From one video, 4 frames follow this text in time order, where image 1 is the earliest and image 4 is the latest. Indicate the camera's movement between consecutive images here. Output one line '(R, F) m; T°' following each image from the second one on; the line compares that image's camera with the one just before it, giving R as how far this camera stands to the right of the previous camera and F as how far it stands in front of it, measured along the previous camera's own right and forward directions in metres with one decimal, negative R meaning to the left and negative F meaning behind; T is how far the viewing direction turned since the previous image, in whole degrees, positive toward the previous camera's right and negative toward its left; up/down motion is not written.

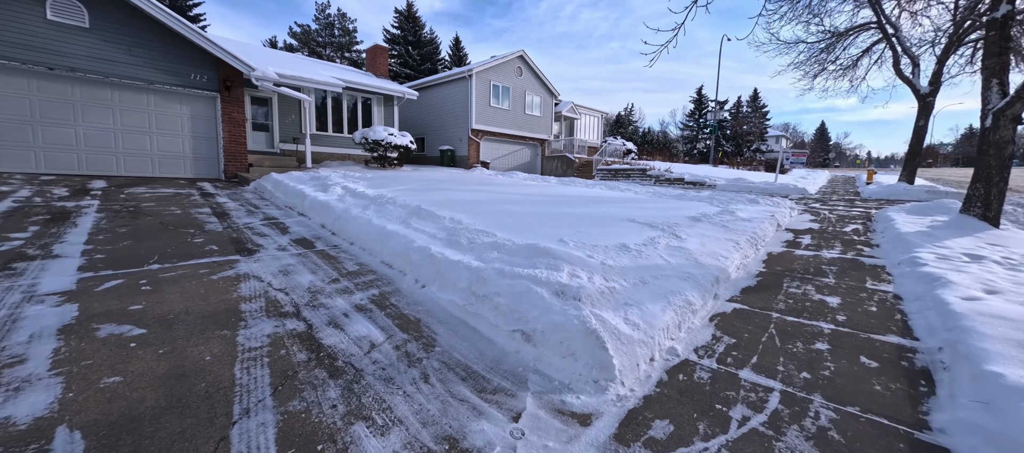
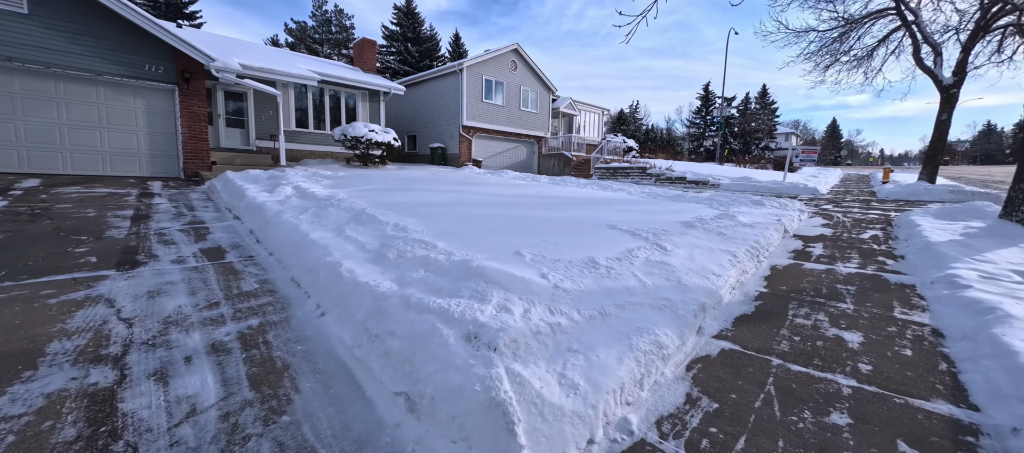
(+0.5, +0.7) m; -1°
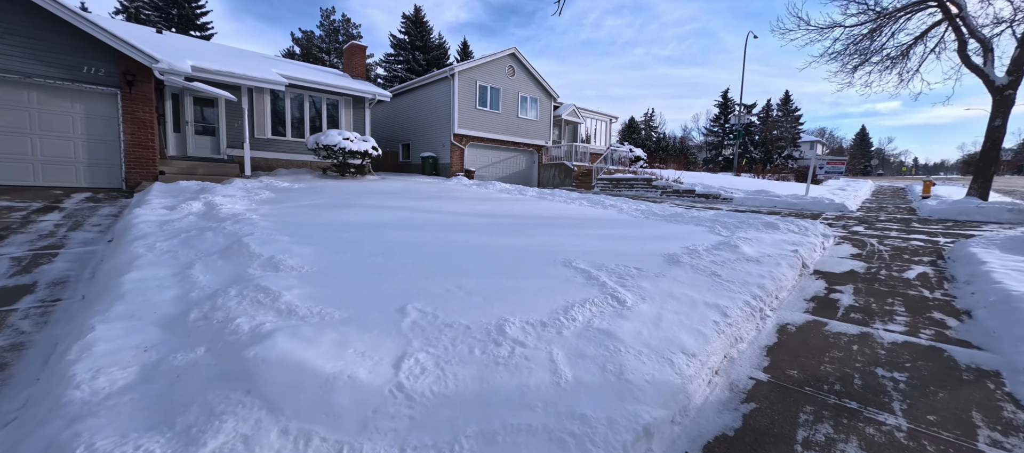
(+0.8, +1.0) m; -3°
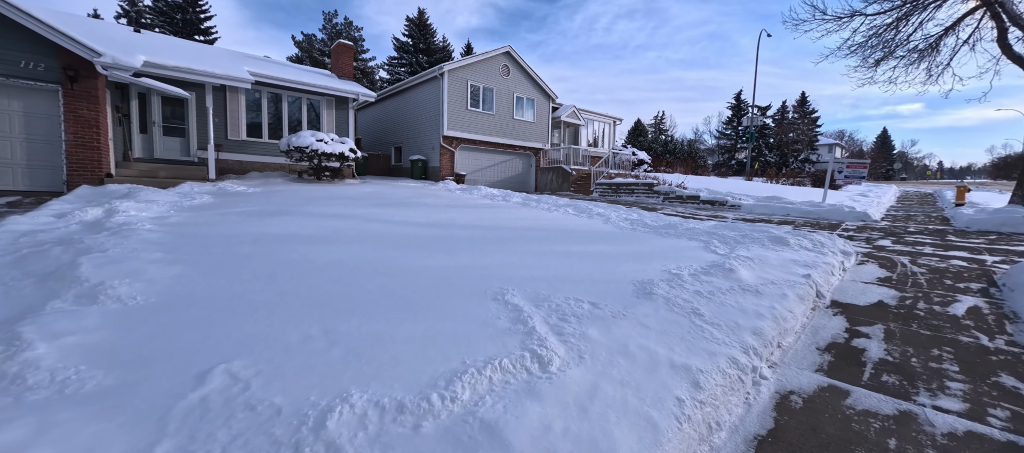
(+0.6, +0.8) m; -2°
